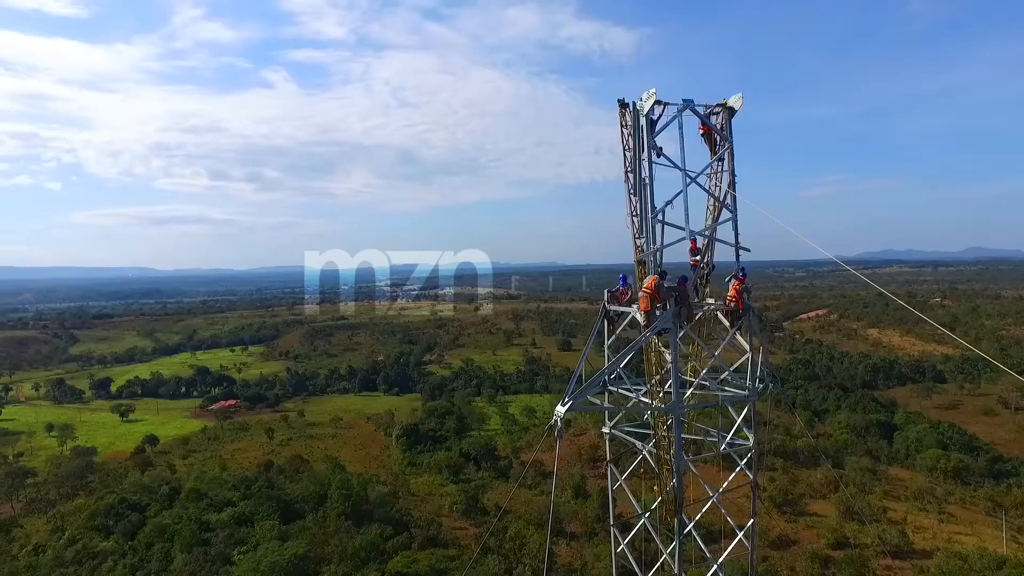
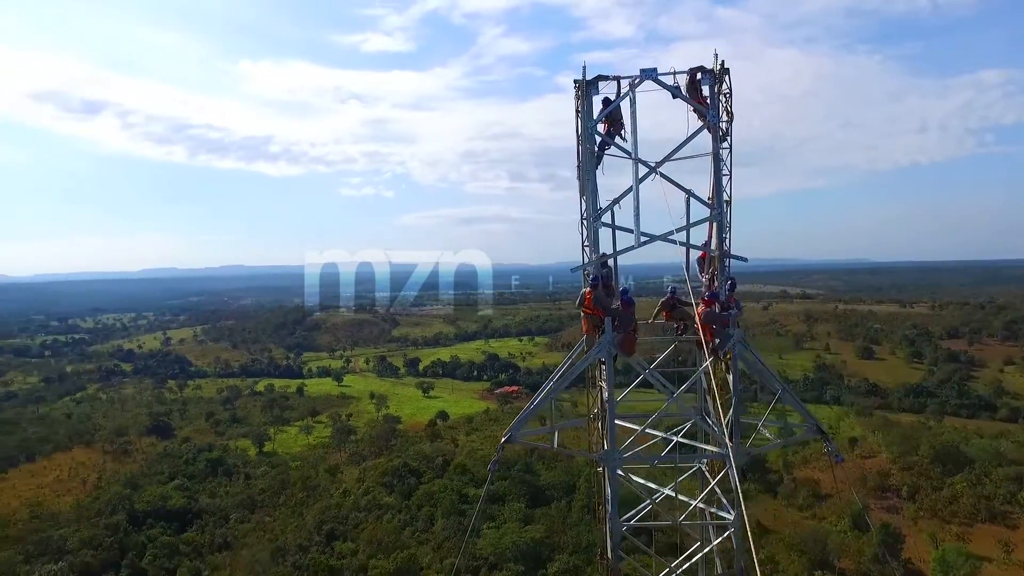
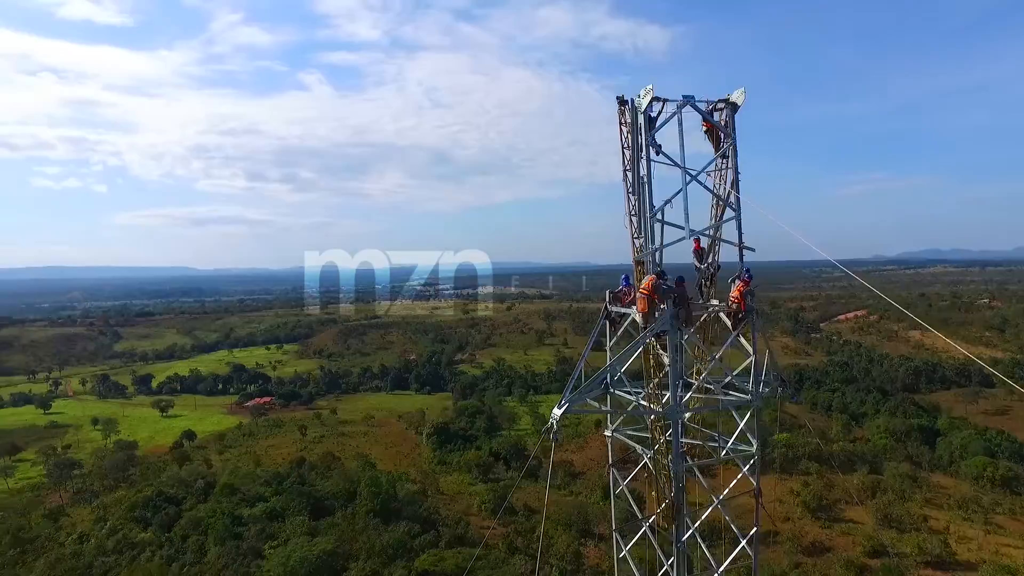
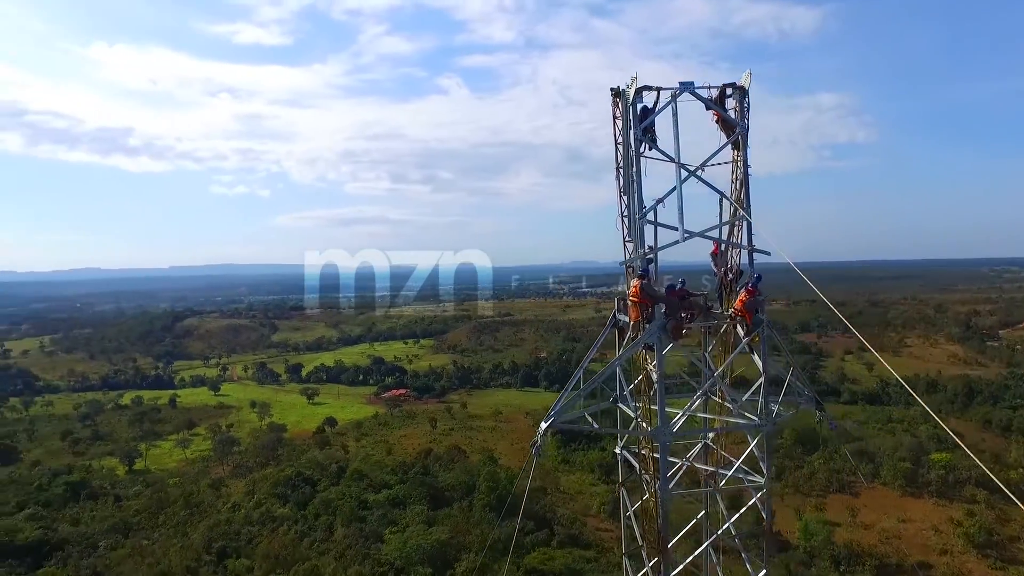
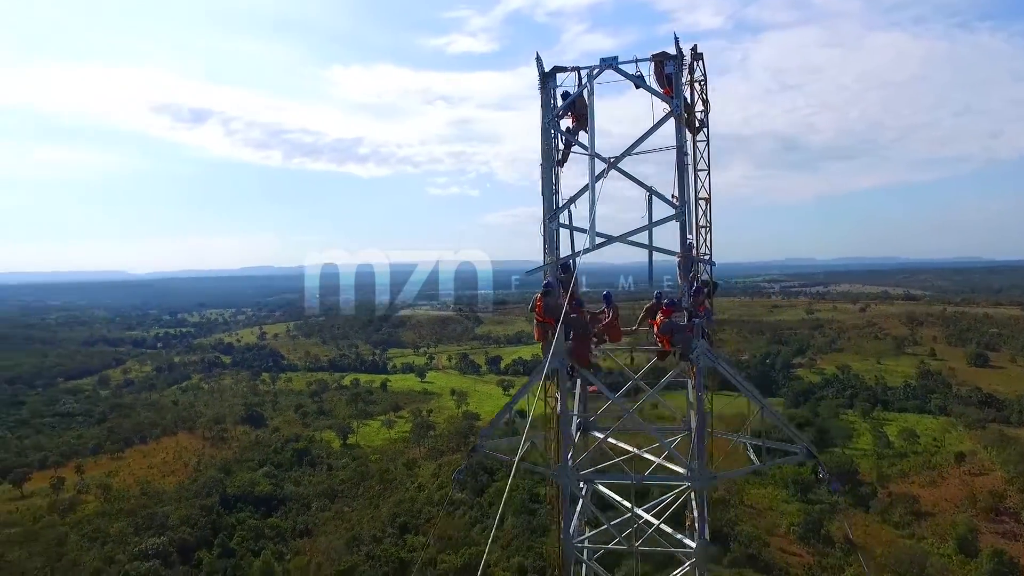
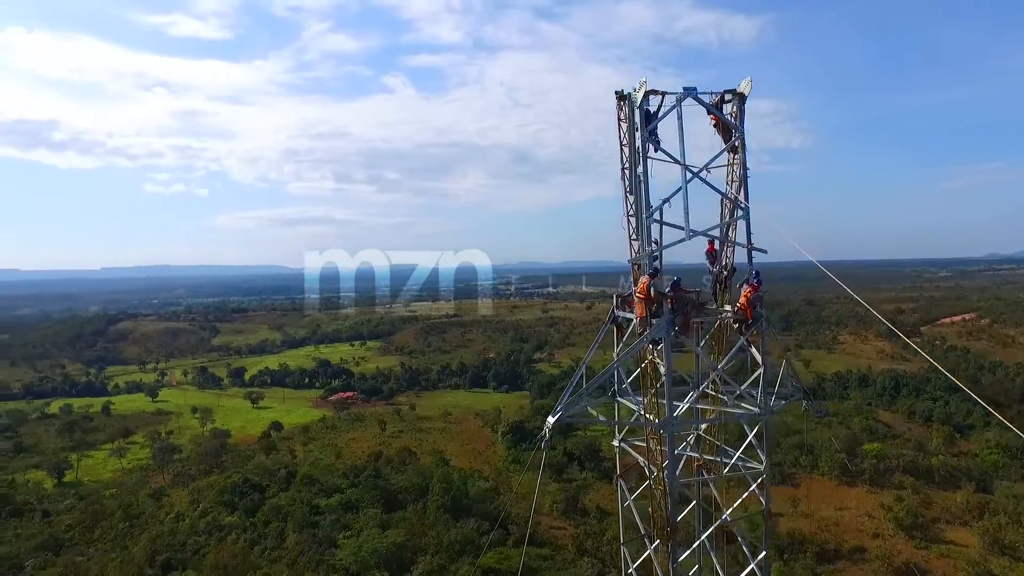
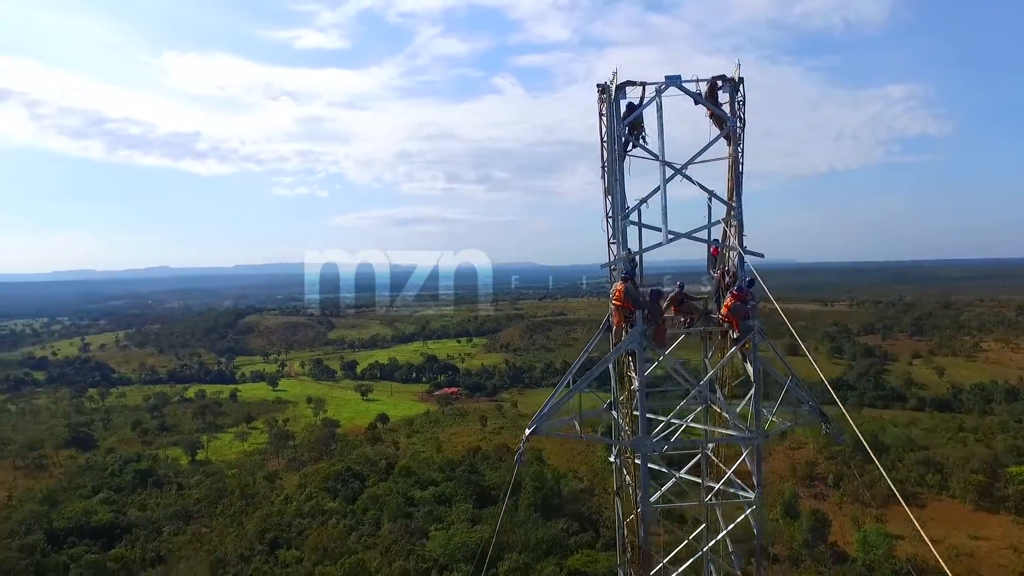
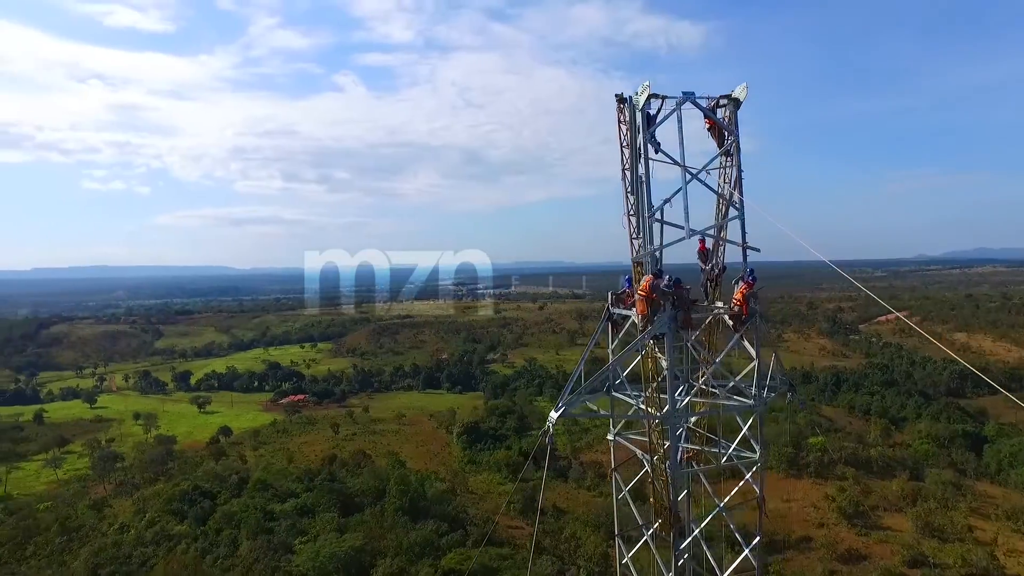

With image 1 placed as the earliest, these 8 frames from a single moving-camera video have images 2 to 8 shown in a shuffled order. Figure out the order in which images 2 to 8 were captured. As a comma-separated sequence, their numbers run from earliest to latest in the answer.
3, 8, 6, 4, 7, 2, 5
